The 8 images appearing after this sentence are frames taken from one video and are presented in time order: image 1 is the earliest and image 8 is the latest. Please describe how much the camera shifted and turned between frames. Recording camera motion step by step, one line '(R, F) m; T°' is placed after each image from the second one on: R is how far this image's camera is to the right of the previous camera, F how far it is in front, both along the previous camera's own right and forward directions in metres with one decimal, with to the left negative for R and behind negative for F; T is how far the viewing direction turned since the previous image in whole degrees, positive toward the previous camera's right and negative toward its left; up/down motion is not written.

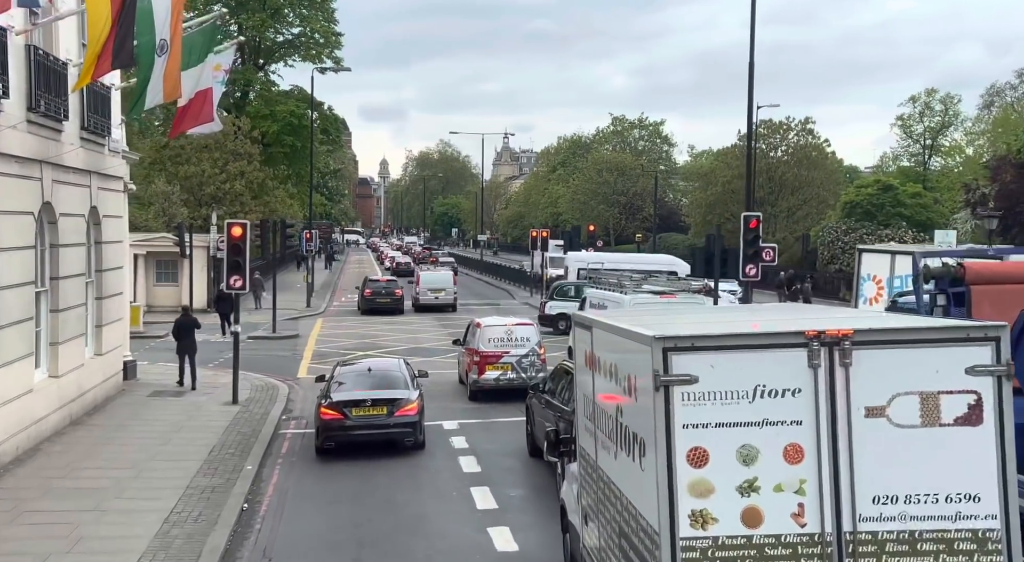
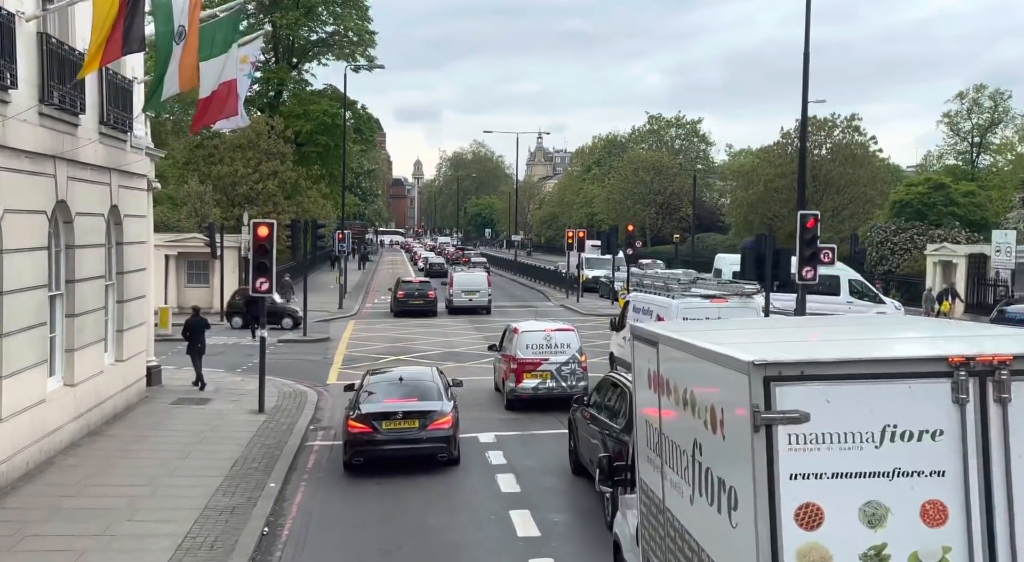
(-0.1, +1.0) m; -2°
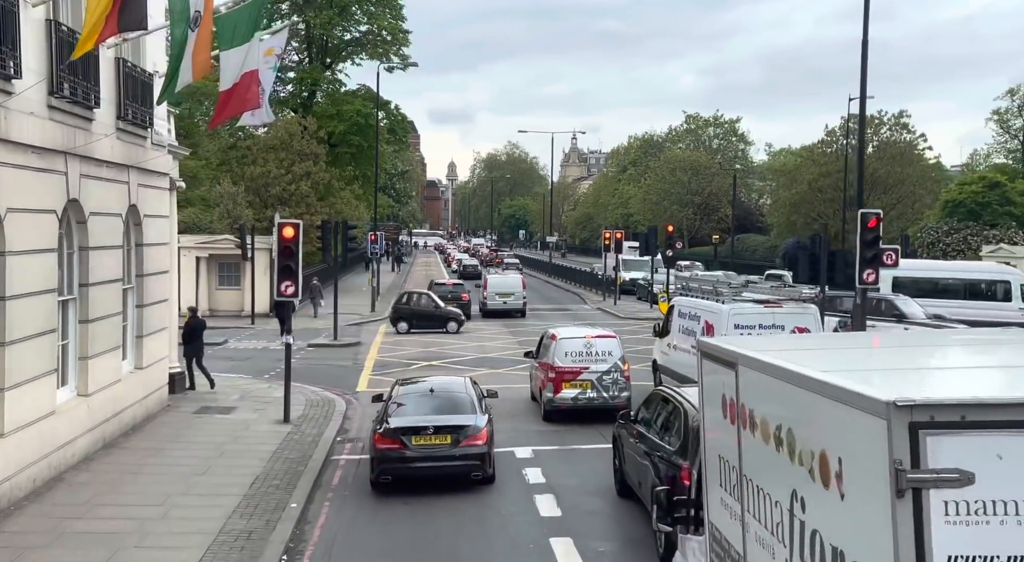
(-0.1, +1.0) m; -2°
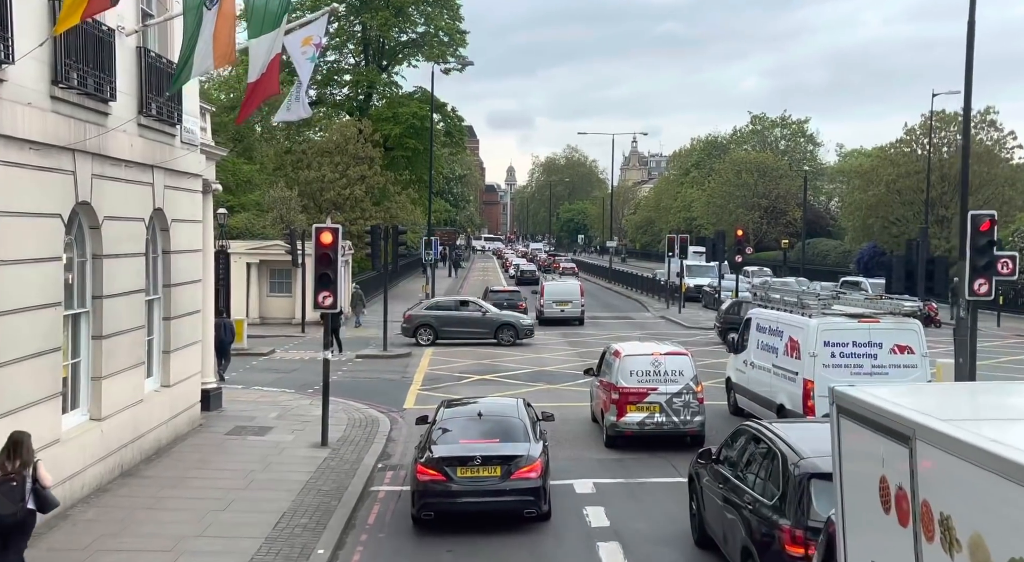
(0.0, +1.6) m; -3°
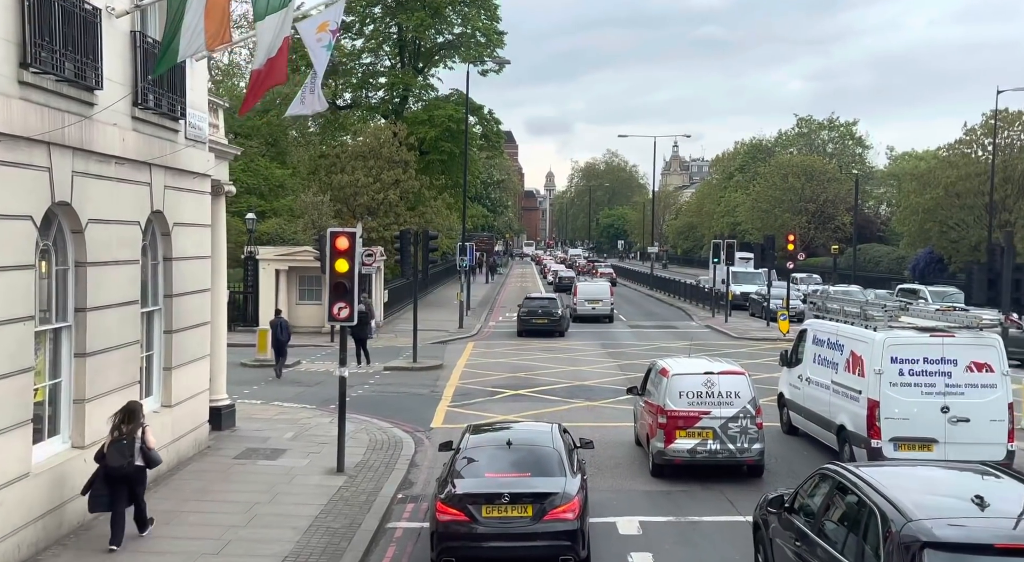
(+0.1, +1.5) m; -2°
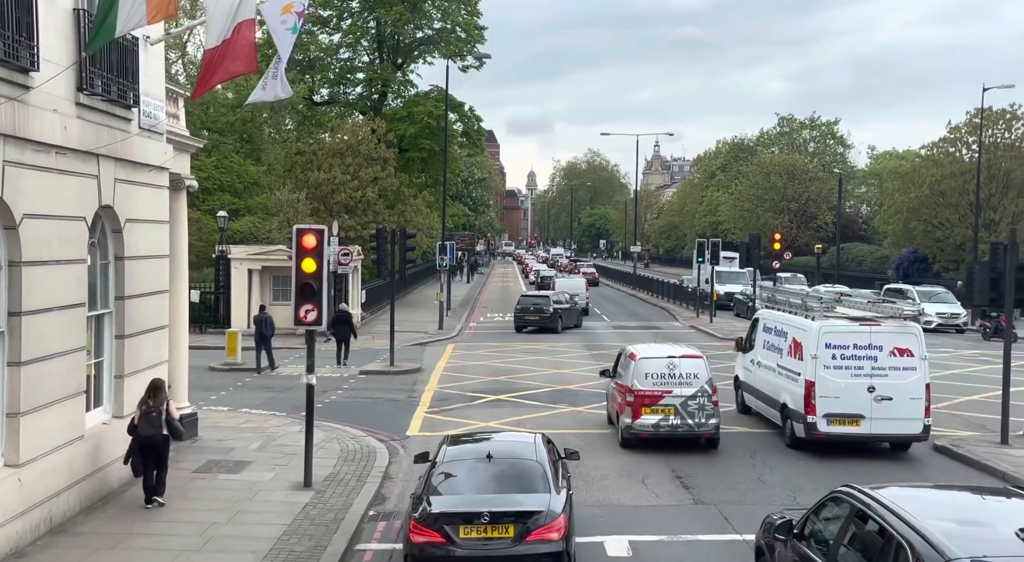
(0.0, +0.9) m; +1°
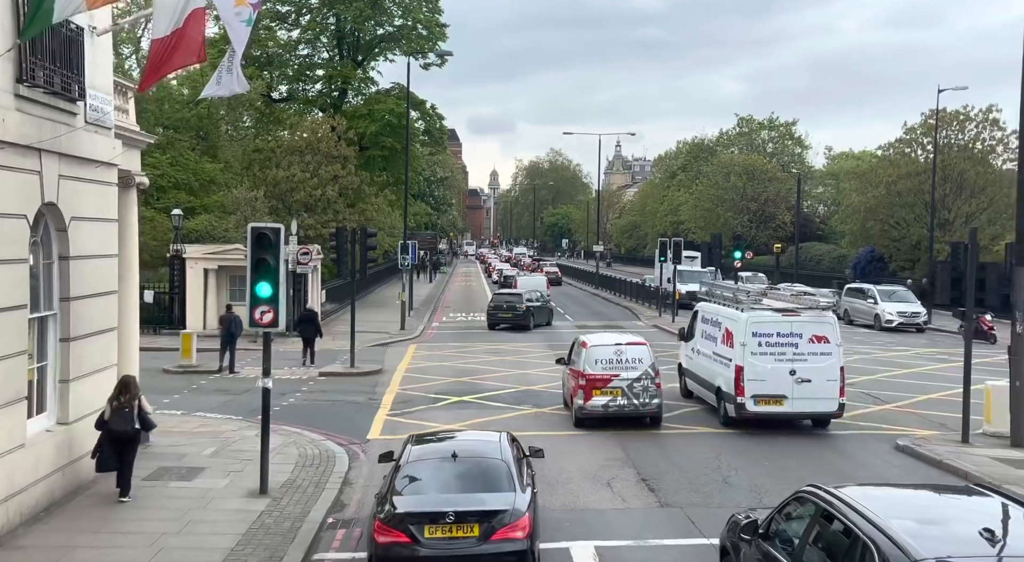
(0.0, +0.4) m; +2°
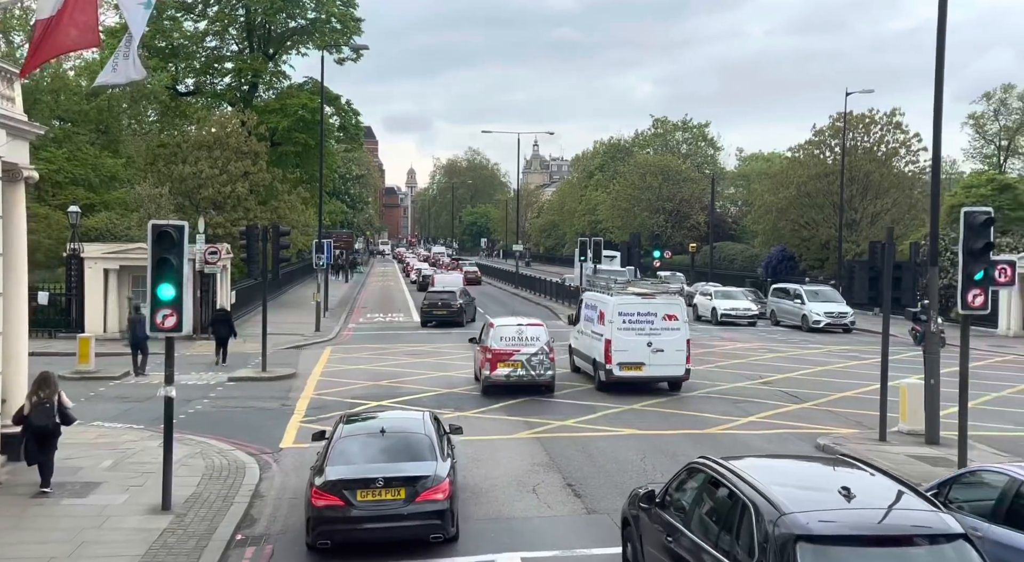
(0.0, +0.6) m; +4°
